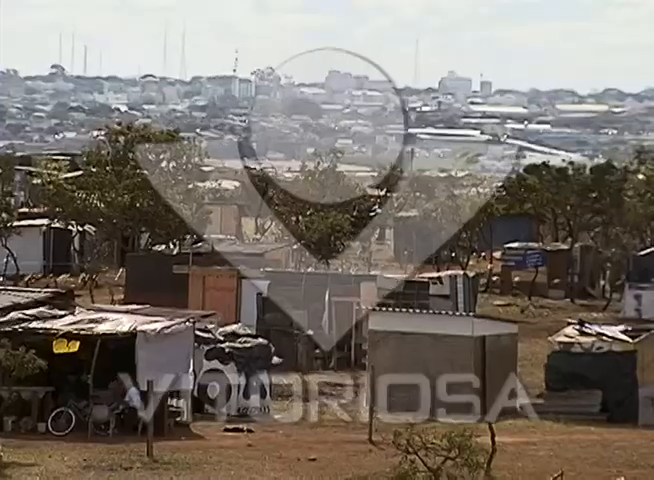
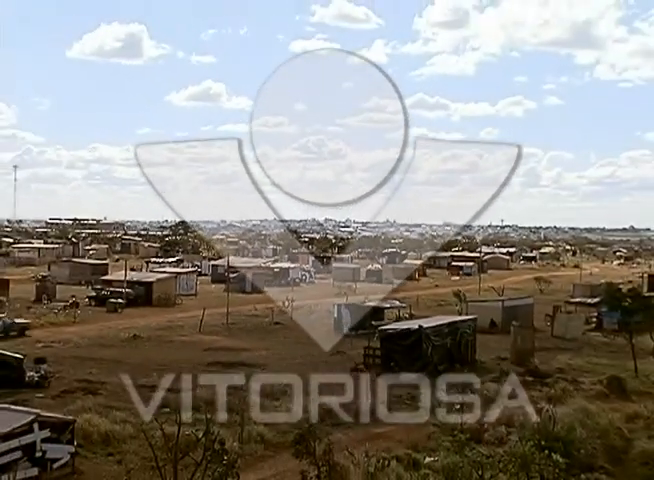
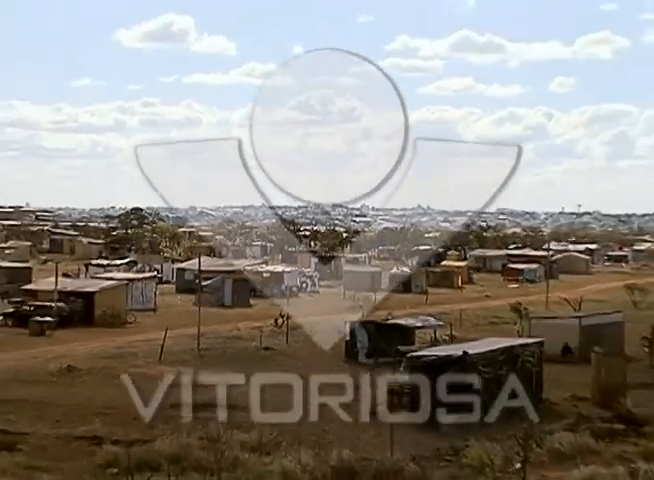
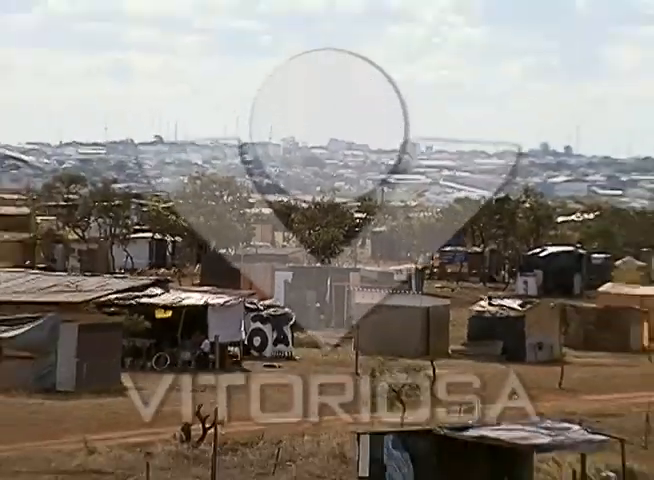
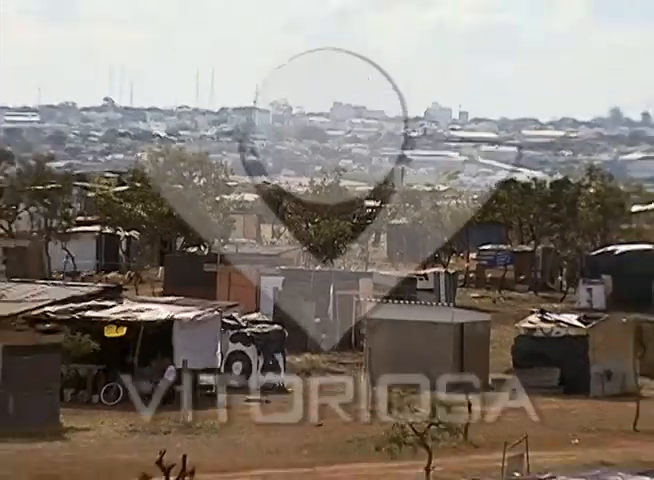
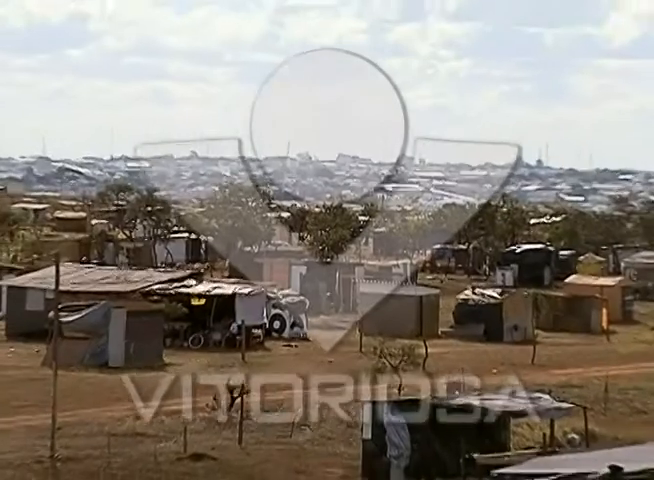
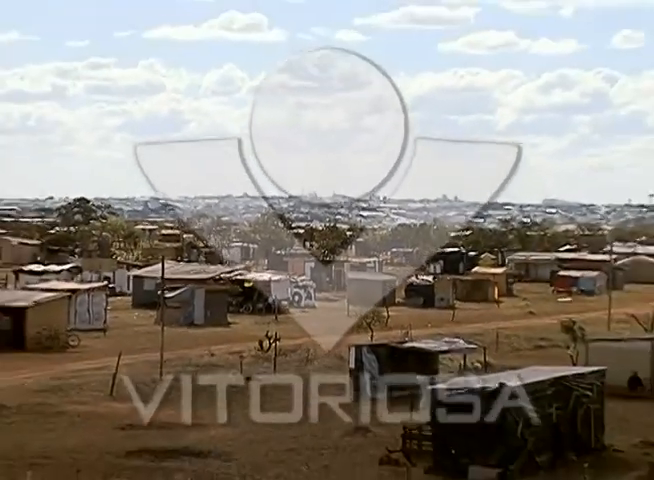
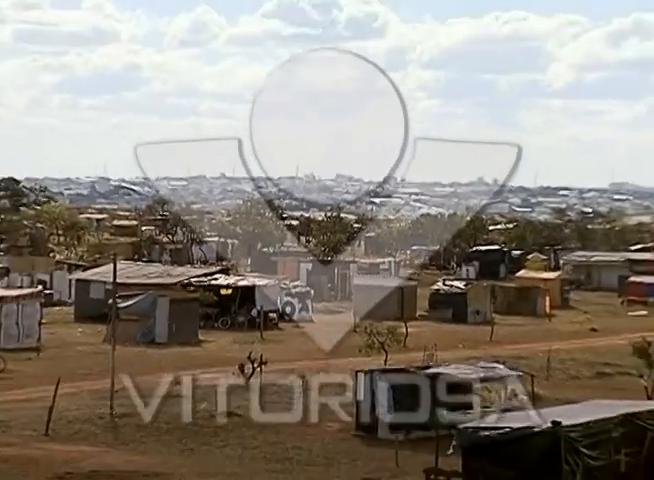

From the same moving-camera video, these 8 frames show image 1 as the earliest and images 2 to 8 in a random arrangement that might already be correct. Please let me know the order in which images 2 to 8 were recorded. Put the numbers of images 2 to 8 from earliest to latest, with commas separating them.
5, 4, 6, 8, 7, 3, 2
